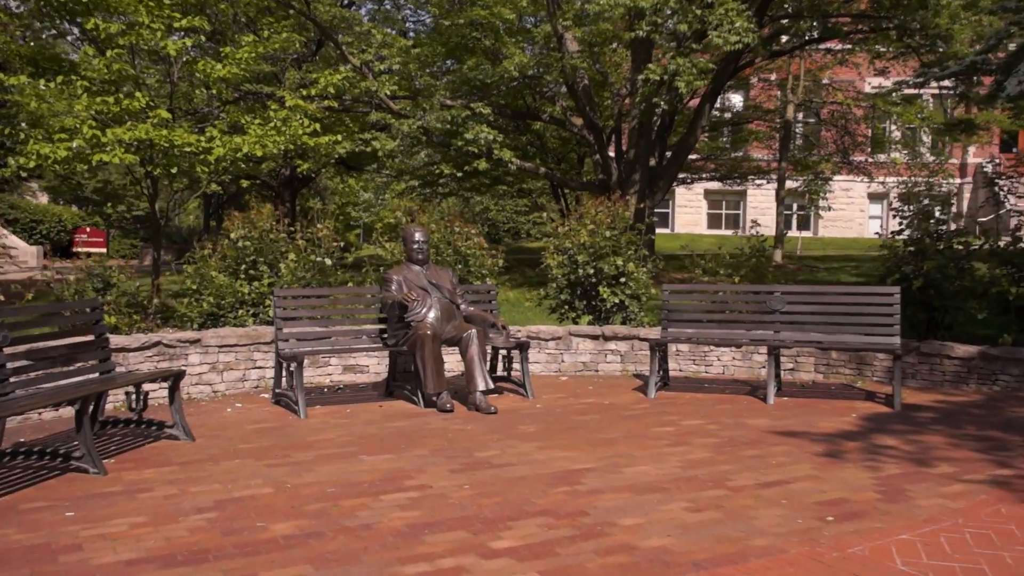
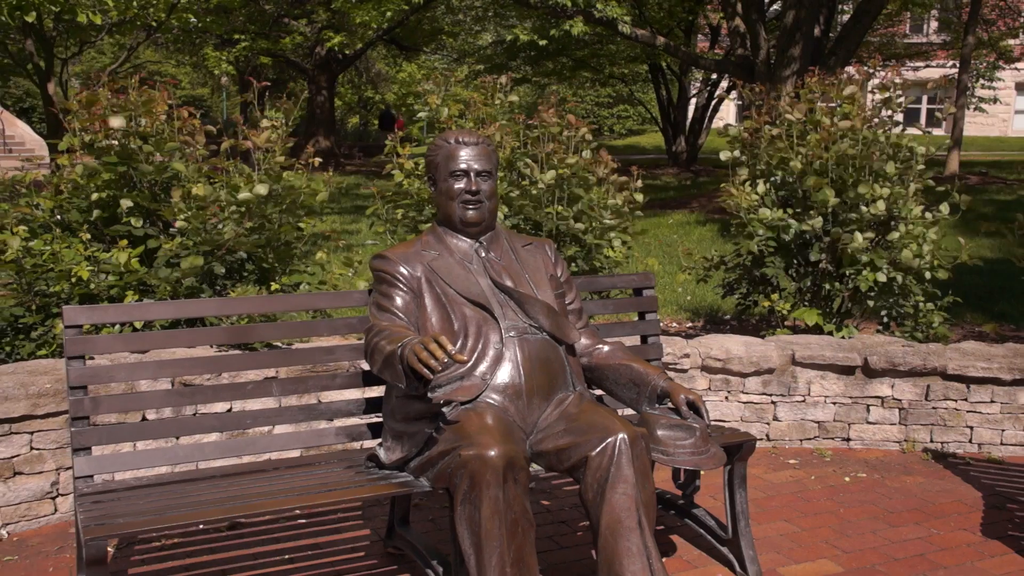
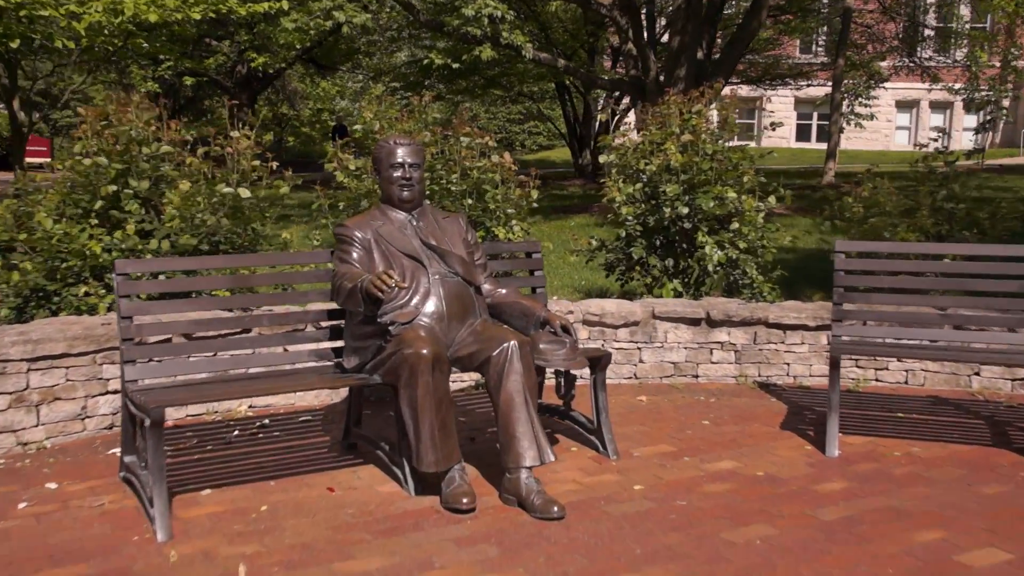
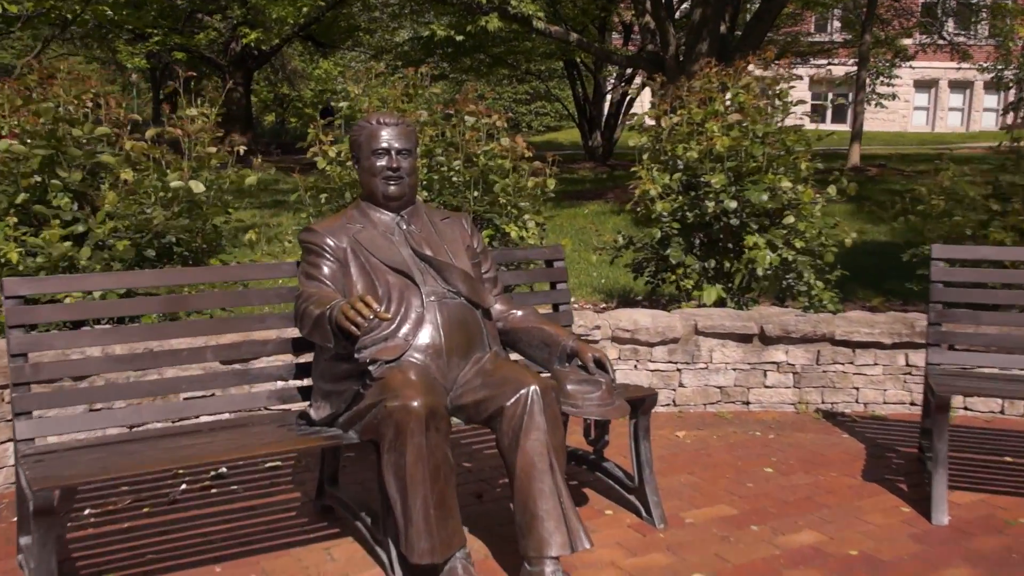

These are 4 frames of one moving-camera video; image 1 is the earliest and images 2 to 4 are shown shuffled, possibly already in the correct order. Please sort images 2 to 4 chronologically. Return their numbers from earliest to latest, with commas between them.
3, 4, 2
